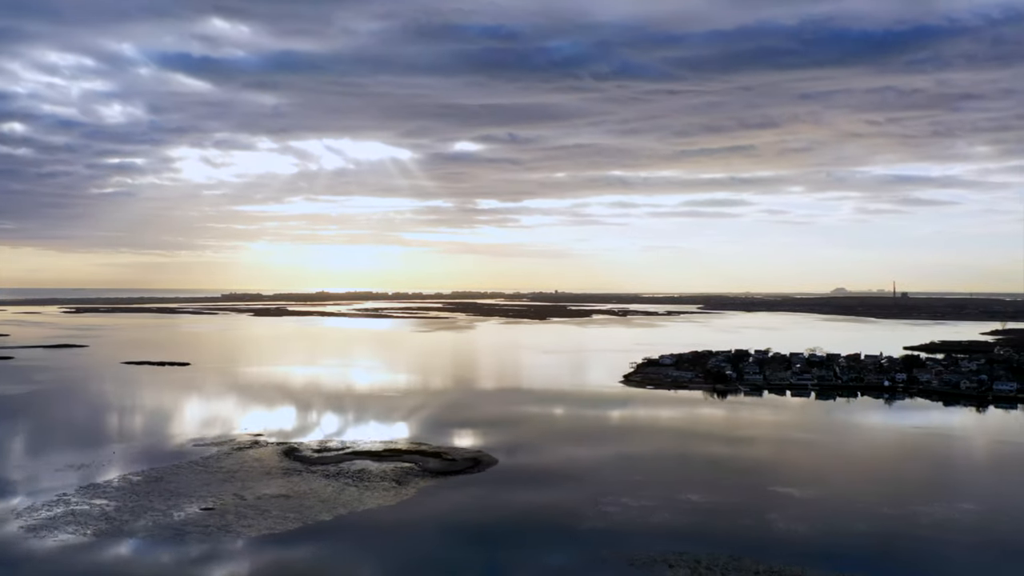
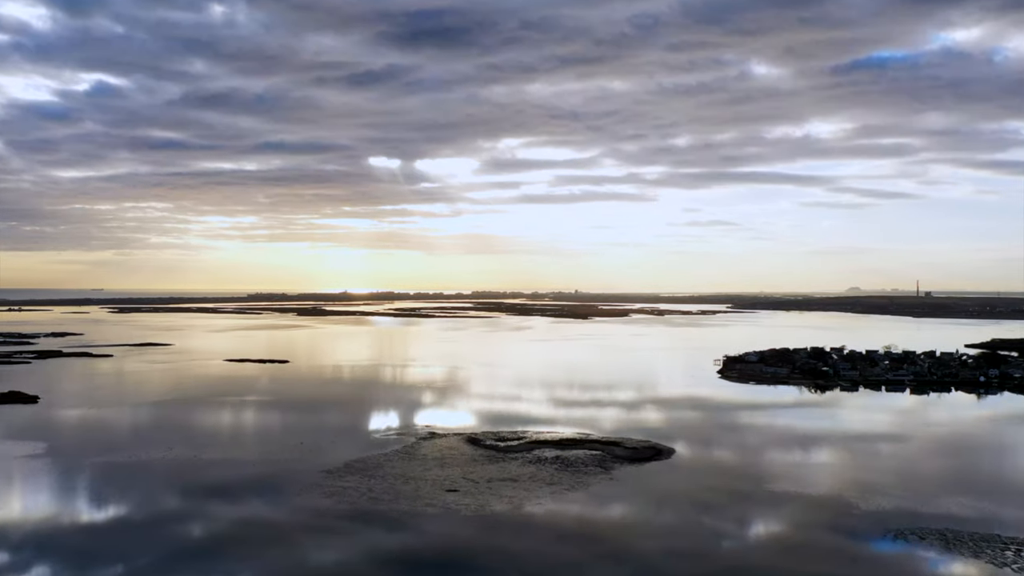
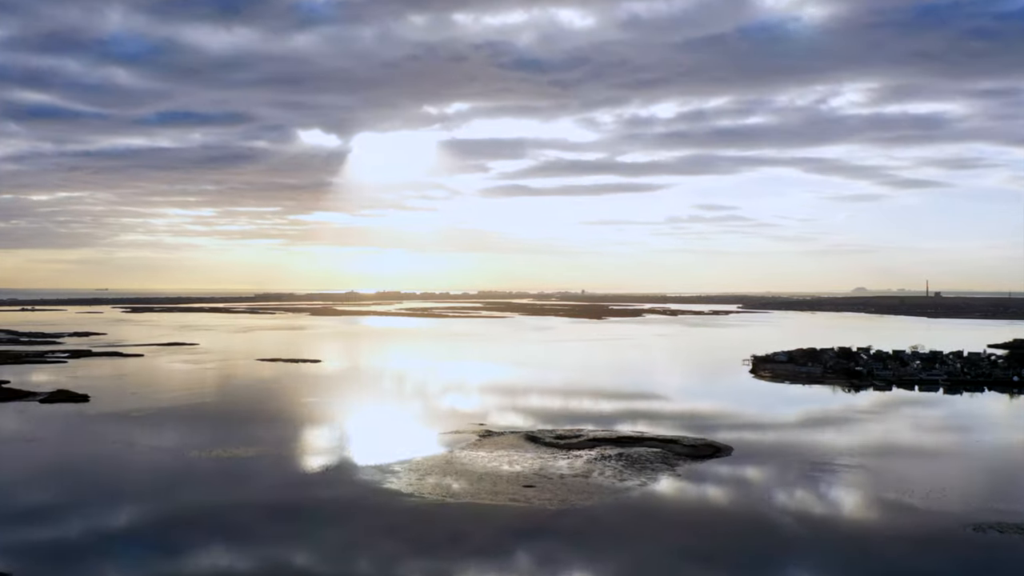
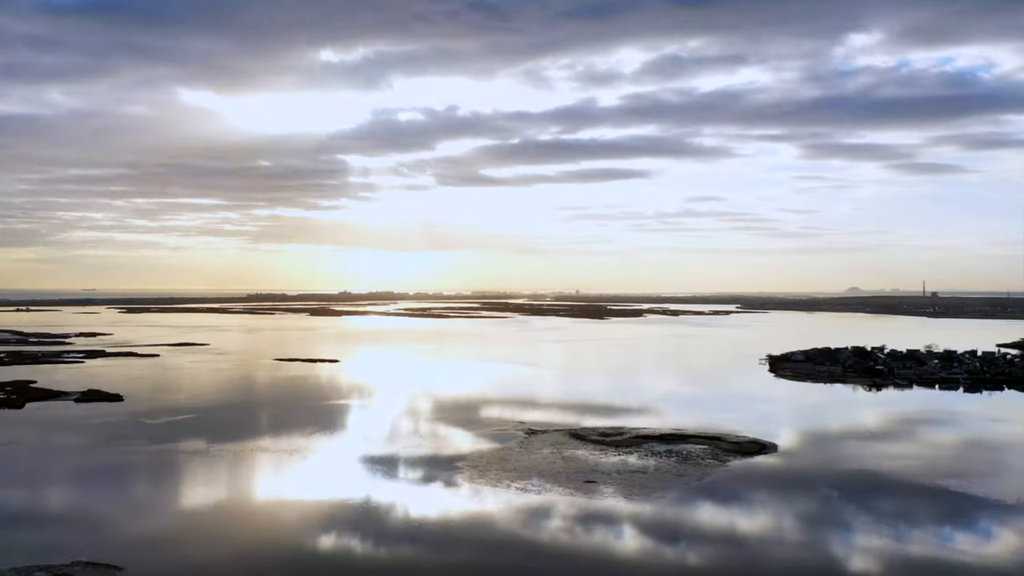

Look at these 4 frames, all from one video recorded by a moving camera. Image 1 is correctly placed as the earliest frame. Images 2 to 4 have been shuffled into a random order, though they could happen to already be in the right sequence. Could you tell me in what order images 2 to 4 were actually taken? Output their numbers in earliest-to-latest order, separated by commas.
2, 3, 4
